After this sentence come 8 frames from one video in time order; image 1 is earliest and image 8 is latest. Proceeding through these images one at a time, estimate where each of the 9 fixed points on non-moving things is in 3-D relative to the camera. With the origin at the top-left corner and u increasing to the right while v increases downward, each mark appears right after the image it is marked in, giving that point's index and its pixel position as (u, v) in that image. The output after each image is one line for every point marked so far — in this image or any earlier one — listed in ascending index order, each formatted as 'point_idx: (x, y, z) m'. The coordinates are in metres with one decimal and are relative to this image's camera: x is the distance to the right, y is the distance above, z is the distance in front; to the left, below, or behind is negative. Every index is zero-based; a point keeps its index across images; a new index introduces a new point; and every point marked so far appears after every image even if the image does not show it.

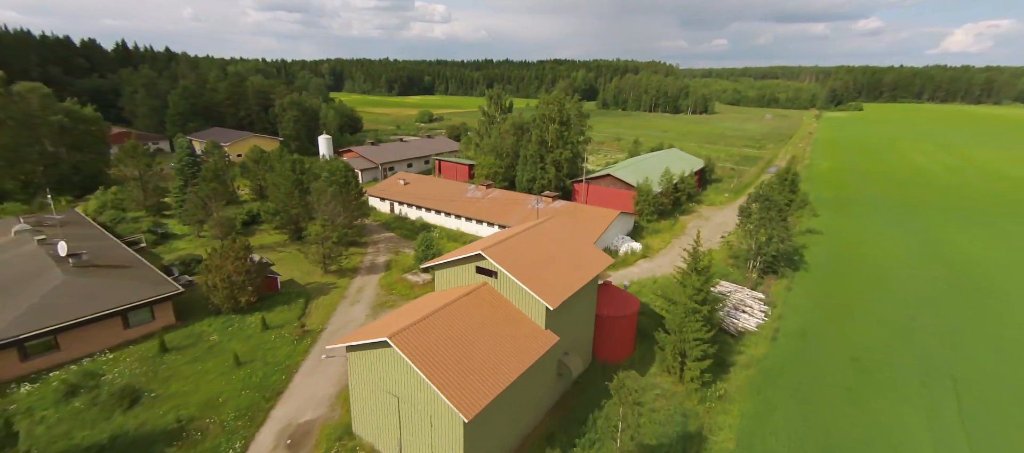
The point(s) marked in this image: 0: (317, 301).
0: (-8.5, -3.3, +18.7) m
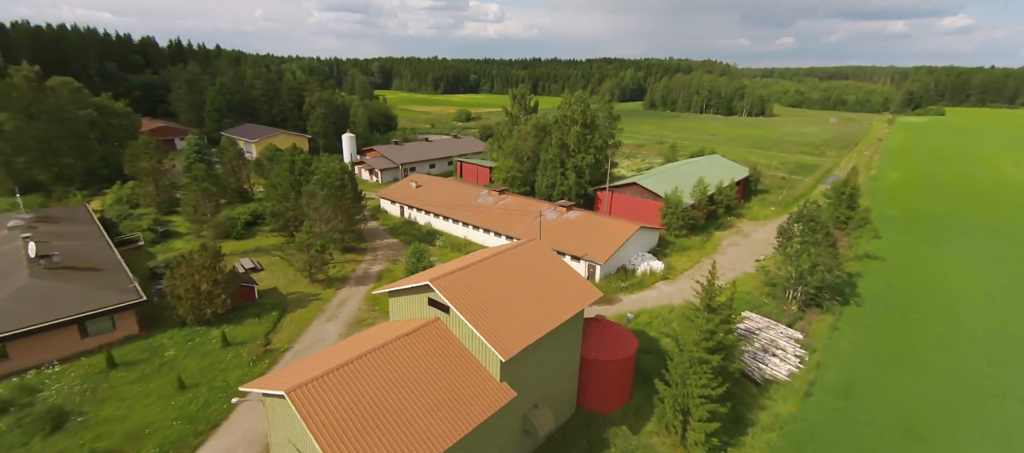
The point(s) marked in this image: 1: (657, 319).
0: (-9.0, -3.7, +17.5) m
1: (+6.3, -4.1, +18.7) m
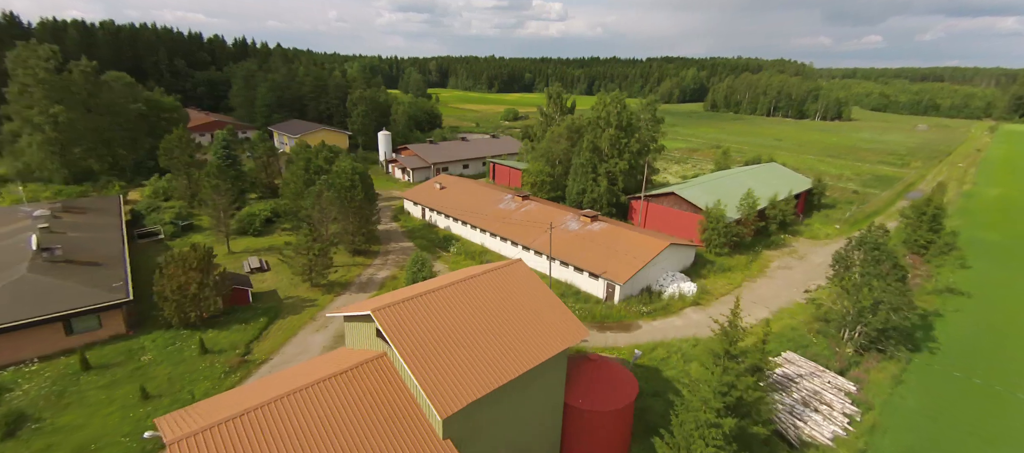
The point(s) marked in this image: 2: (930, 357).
0: (-9.1, -3.8, +16.8) m
1: (+6.2, -4.9, +16.3) m
2: (+17.4, -5.4, +17.8) m
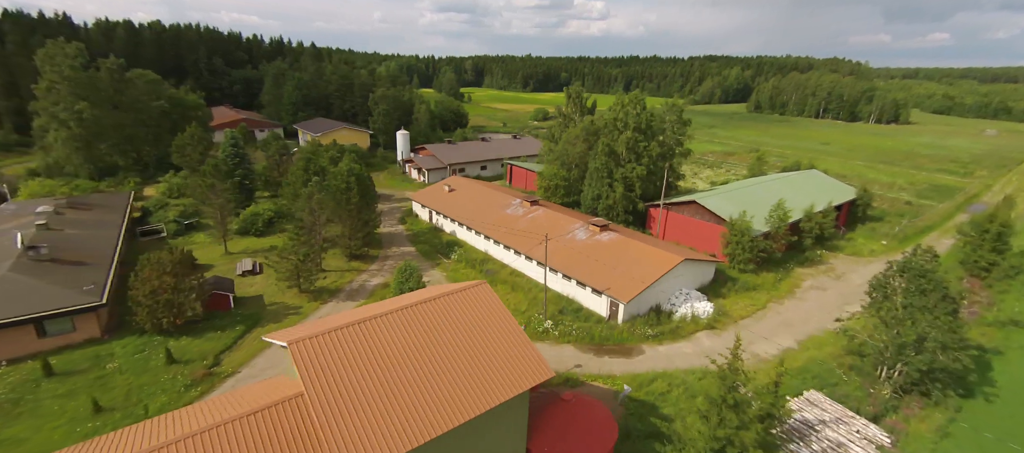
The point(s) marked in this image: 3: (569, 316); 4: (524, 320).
0: (-9.6, -4.0, +16.1) m
1: (+5.6, -5.5, +14.5) m
2: (+16.8, -6.4, +15.2) m
3: (+2.5, -3.9, +18.7) m
4: (+0.5, -4.0, +18.2) m
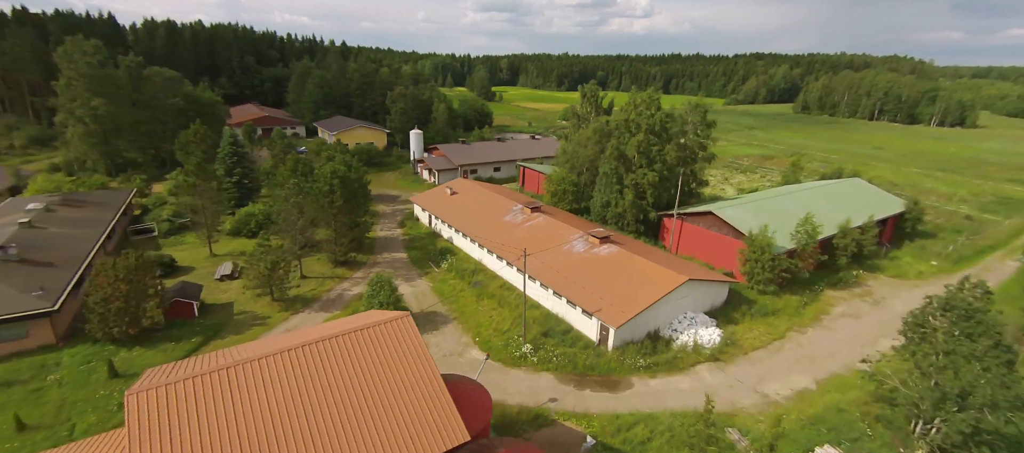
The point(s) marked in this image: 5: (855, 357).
0: (-10.6, -4.2, +15.3) m
1: (+4.4, -6.2, +12.5) m
2: (+15.6, -7.3, +12.4) m
3: (+1.7, -4.5, +17.0) m
4: (-0.4, -4.5, +16.6) m
5: (+14.3, -5.4, +17.9) m
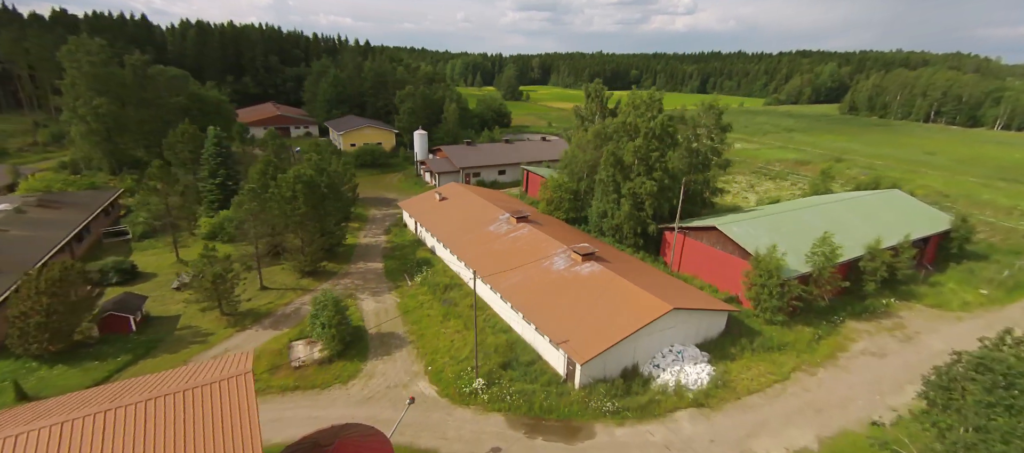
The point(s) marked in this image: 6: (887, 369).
0: (-12.3, -4.6, +14.3) m
1: (+2.4, -6.9, +10.5) m
2: (+13.6, -8.4, +9.6) m
3: (+0.1, -5.1, +15.1) m
4: (-2.0, -5.1, +14.9) m
5: (+12.7, -6.4, +15.1) m
6: (+15.5, -5.8, +17.7) m
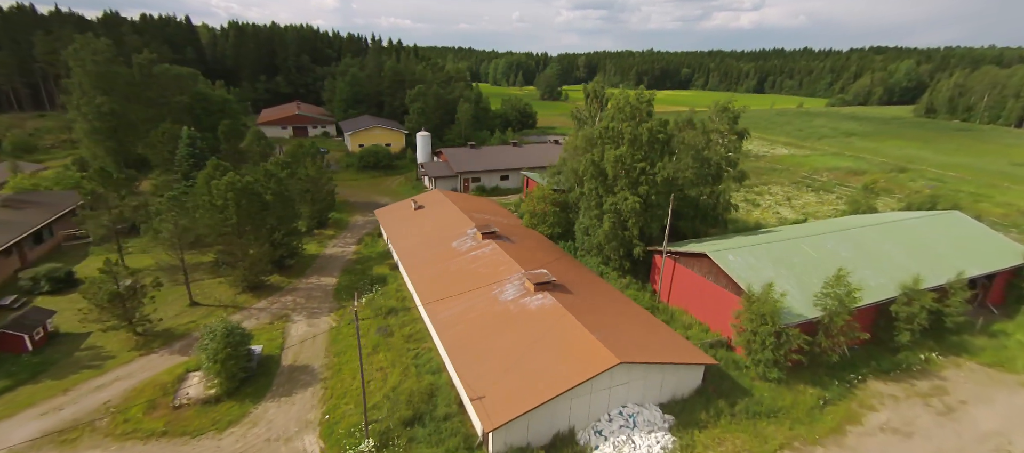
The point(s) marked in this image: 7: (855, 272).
0: (-15.0, -5.0, +13.1) m
1: (-0.9, -7.9, +7.9) m
2: (+10.1, -9.7, +5.9) m
3: (-2.7, -6.0, +12.7) m
4: (-4.8, -5.9, +12.7) m
5: (+9.8, -7.7, +11.5) m
6: (+12.9, -7.2, +13.8) m
7: (+14.9, -2.0, +18.5) m
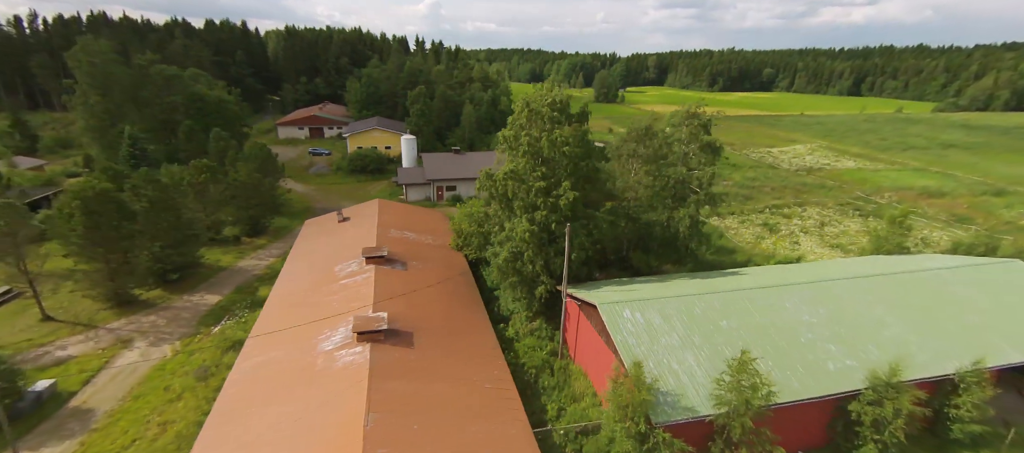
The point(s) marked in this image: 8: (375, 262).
0: (-21.1, -5.3, +12.4) m
1: (-8.0, -8.8, +5.2) m
2: (+2.5, -11.2, +1.6) m
3: (-8.9, -6.9, +10.2) m
4: (-11.0, -6.7, +10.5) m
5: (+3.1, -9.2, +7.2) m
6: (+6.5, -8.9, +9.0) m
7: (+9.4, -3.8, +13.4) m
8: (-5.9, -1.7, +18.8) m
